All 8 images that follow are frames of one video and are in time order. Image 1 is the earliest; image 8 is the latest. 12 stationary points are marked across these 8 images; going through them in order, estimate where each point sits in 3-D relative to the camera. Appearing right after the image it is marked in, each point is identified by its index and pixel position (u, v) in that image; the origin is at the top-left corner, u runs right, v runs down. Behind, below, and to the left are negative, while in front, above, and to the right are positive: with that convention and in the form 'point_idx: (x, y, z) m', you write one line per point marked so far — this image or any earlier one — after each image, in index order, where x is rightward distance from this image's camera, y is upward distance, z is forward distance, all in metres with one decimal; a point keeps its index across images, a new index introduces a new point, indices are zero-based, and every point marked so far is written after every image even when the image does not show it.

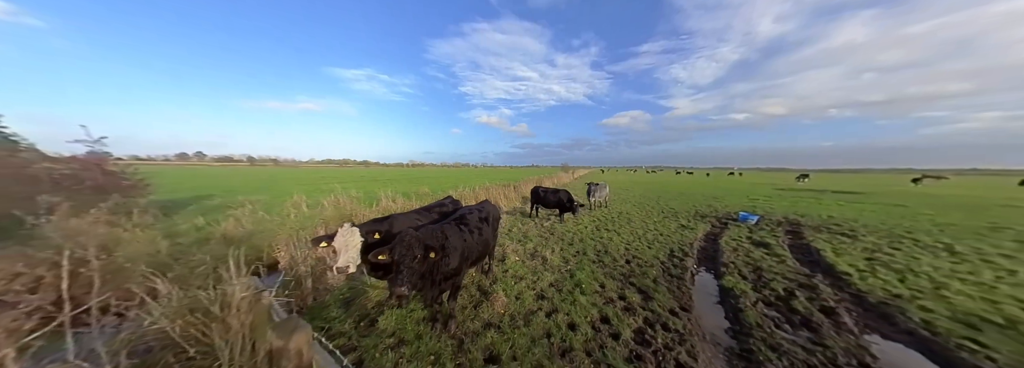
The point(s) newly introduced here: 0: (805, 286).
0: (+7.6, -2.6, +5.7) m
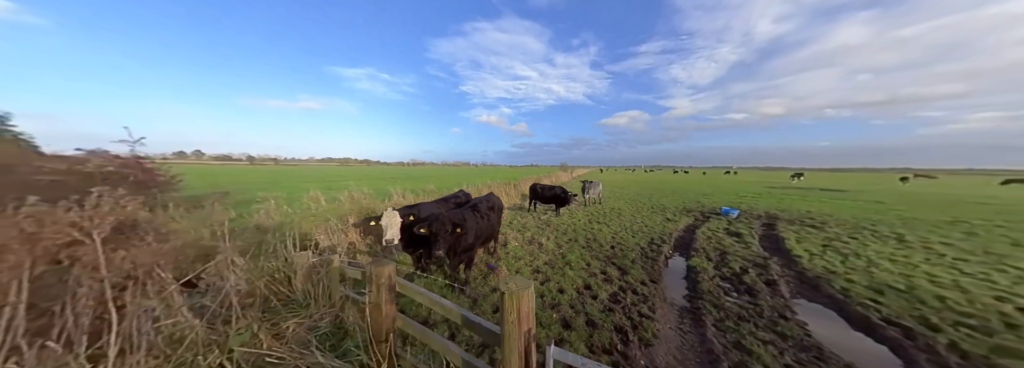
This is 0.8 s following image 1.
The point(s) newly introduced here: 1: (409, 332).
0: (+7.6, -2.4, +6.8) m
1: (-1.2, -1.8, +2.5) m
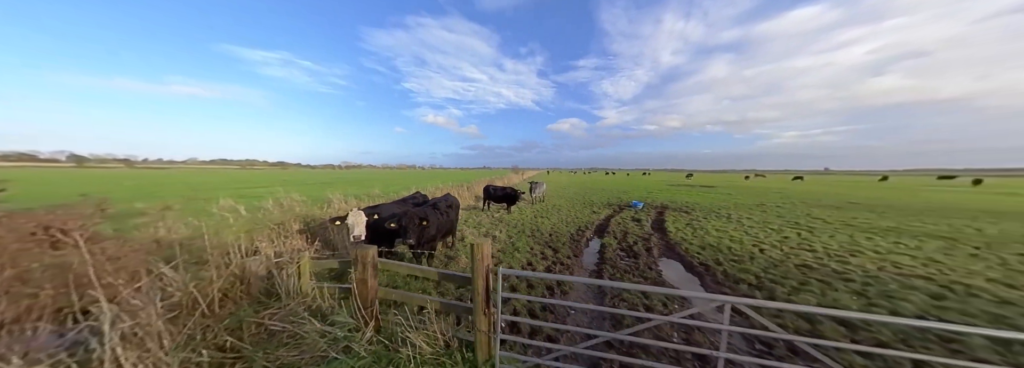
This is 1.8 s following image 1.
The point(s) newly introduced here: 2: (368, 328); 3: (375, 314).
0: (+5.8, -2.3, +9.6) m
1: (-1.9, -1.8, +3.5) m
2: (-2.2, -2.2, +3.3) m
3: (-2.1, -2.0, +3.4) m
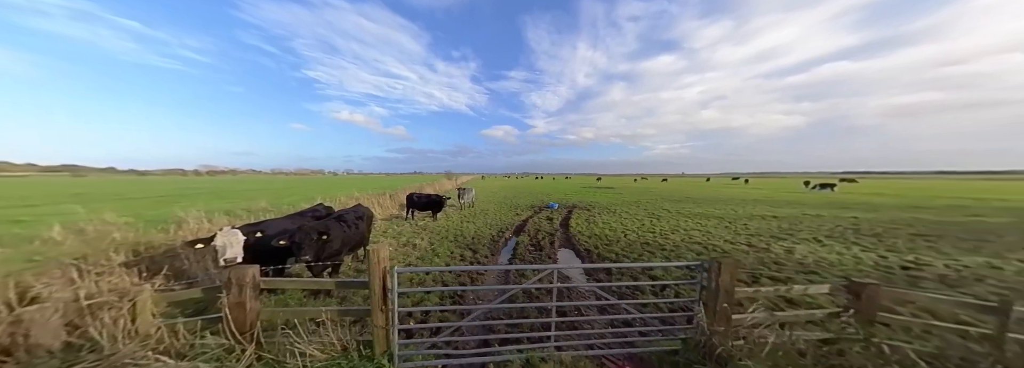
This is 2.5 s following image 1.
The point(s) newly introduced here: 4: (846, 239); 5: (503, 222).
0: (+2.1, -2.6, +11.4) m
1: (-3.5, -2.0, +3.3) m
2: (-3.7, -2.4, +3.1) m
3: (-3.7, -2.2, +3.2) m
4: (+13.3, -2.2, +8.7) m
5: (-0.7, -2.5, +14.2) m
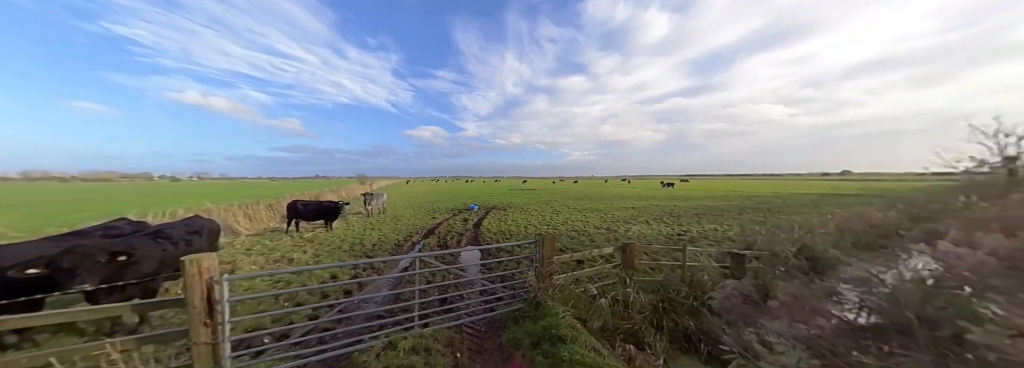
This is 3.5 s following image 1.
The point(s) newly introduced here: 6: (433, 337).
0: (-2.7, -2.7, +11.9) m
1: (-5.4, -2.0, +2.5) m
2: (-5.6, -2.4, +2.2) m
3: (-5.6, -2.3, +2.3) m
4: (+8.8, -2.1, +12.8) m
5: (-6.2, -2.7, +13.7) m
6: (-1.2, -2.3, +3.3) m
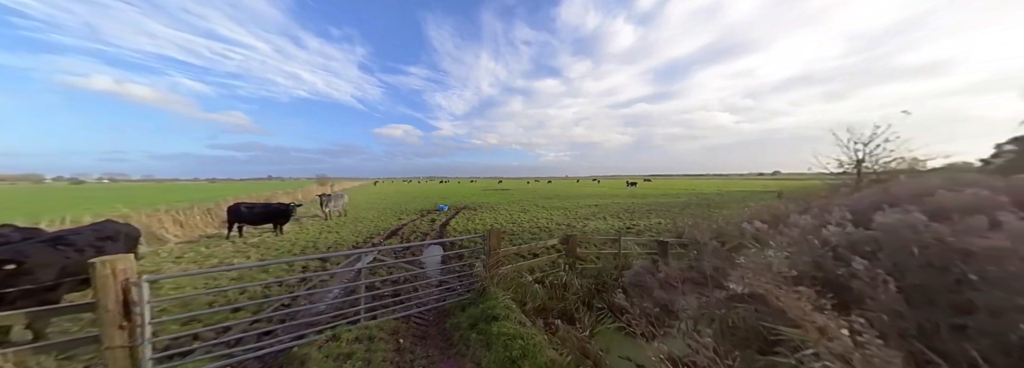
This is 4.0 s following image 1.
0: (-4.6, -2.7, +11.8) m
1: (-6.2, -2.0, +2.2) m
2: (-6.3, -2.4, +1.8) m
3: (-6.4, -2.3, +2.0) m
4: (+6.8, -2.0, +14.1) m
5: (-8.2, -2.7, +13.2) m
6: (-2.1, -2.2, +3.4) m
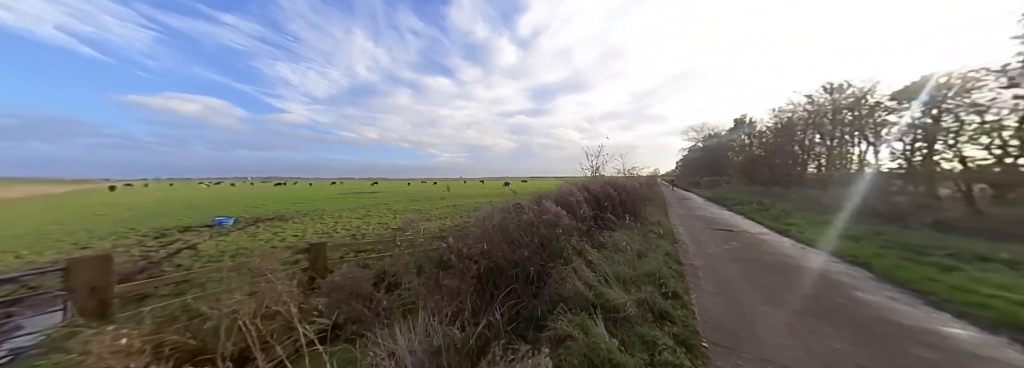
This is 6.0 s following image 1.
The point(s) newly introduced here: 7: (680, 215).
0: (-12.4, -2.7, +7.4) m
1: (-9.2, -2.0, -1.9) m
2: (-9.1, -2.4, -2.2) m
3: (-9.3, -2.3, -2.2) m
4: (-3.5, -2.0, +14.8) m
5: (-16.3, -2.8, +6.9) m
6: (-6.2, -2.2, +1.2) m
7: (+9.1, -1.7, +11.9) m
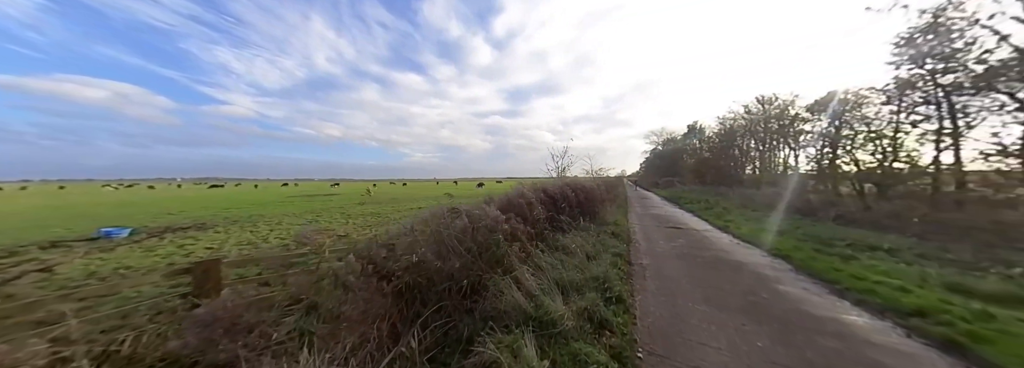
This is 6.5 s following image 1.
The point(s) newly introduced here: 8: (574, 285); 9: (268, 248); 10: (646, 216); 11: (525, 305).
0: (-13.6, -2.8, +5.5) m
1: (-9.4, -2.1, -3.3) m
2: (-9.3, -2.5, -3.6) m
3: (-9.5, -2.4, -3.6) m
4: (-5.7, -2.1, +13.9) m
5: (-17.4, -2.9, +4.6) m
6: (-6.8, -2.3, +0.1) m
7: (+7.1, -1.7, +12.5) m
8: (+1.0, -1.6, +3.4) m
9: (-7.8, -2.1, +7.1) m
10: (+6.9, -1.7, +11.5) m
11: (+0.2, -1.5, +2.8) m
